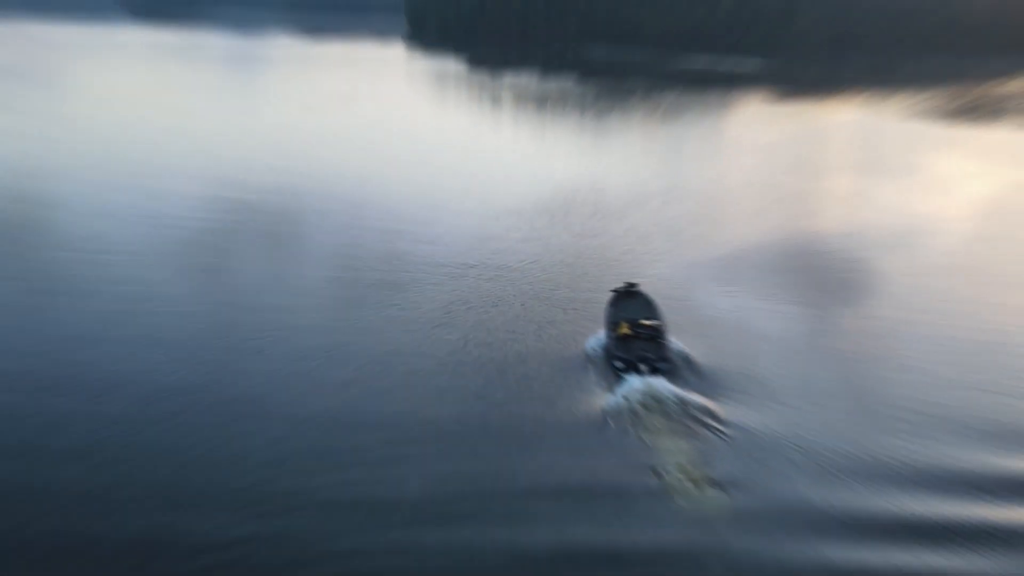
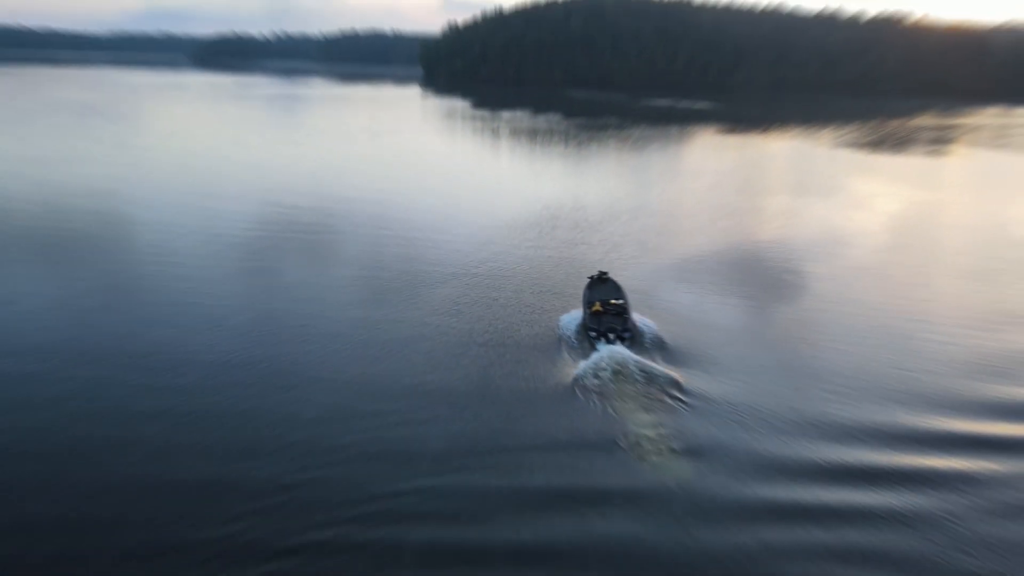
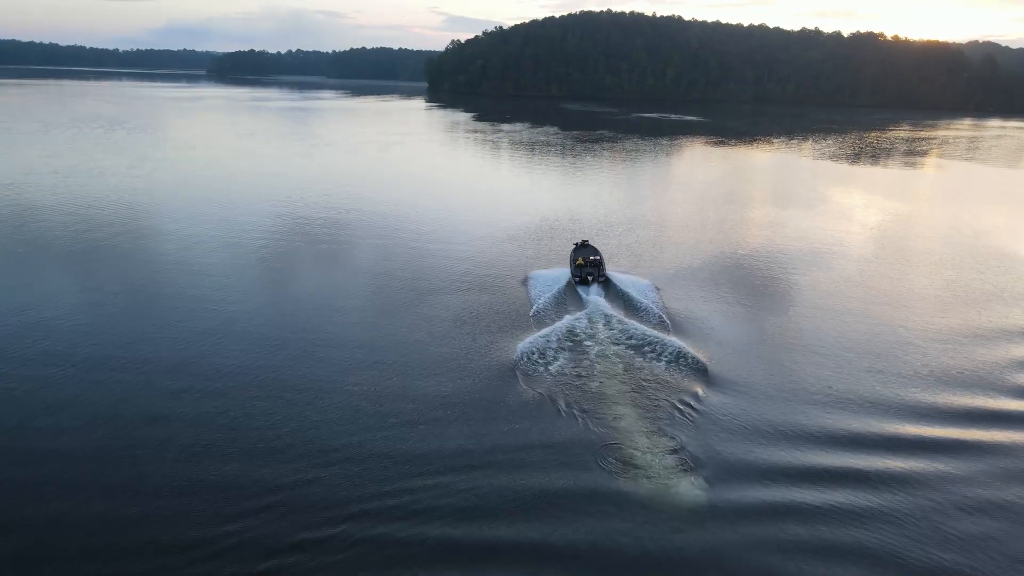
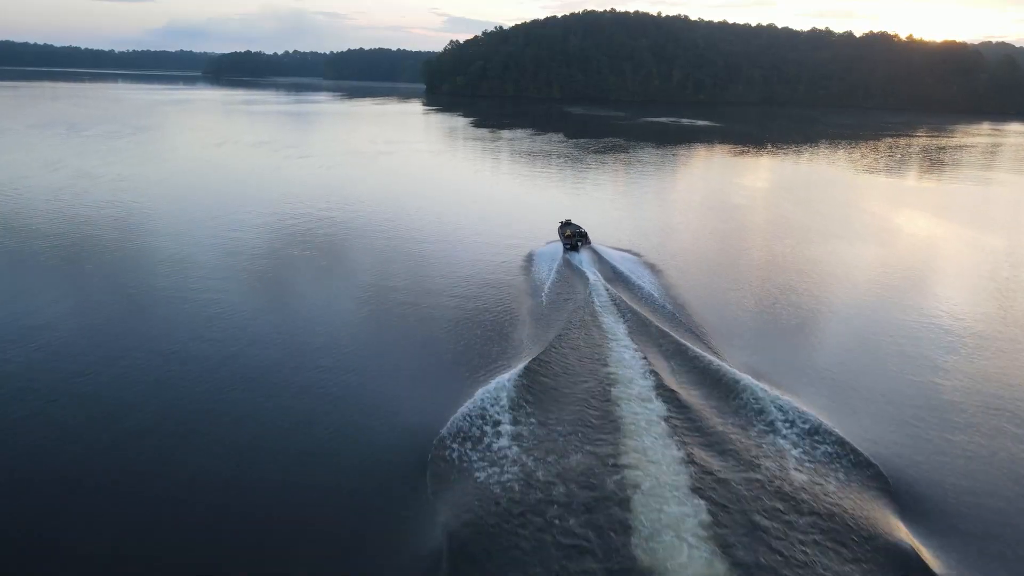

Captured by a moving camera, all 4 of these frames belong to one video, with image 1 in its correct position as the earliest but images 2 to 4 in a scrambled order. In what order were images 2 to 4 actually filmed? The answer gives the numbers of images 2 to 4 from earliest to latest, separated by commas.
2, 3, 4
